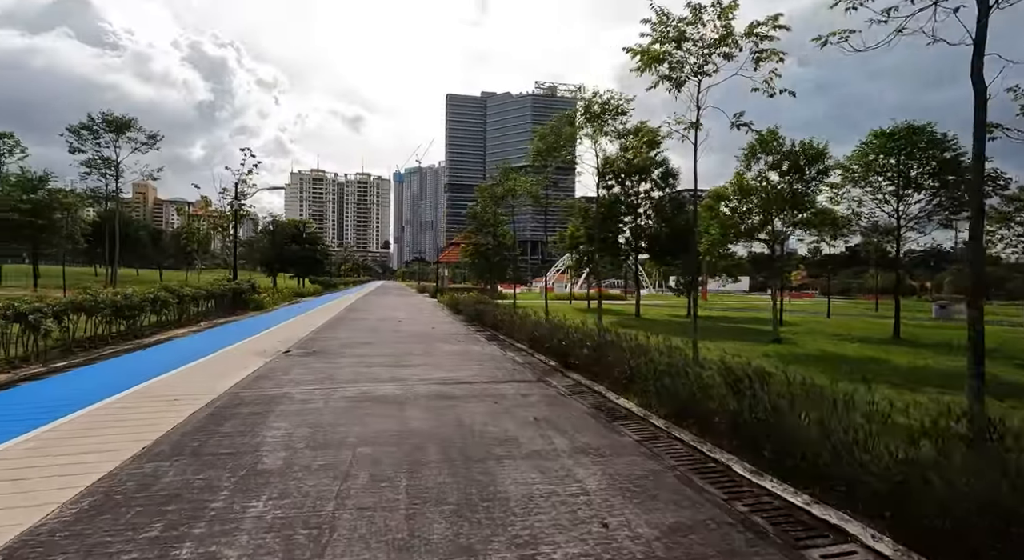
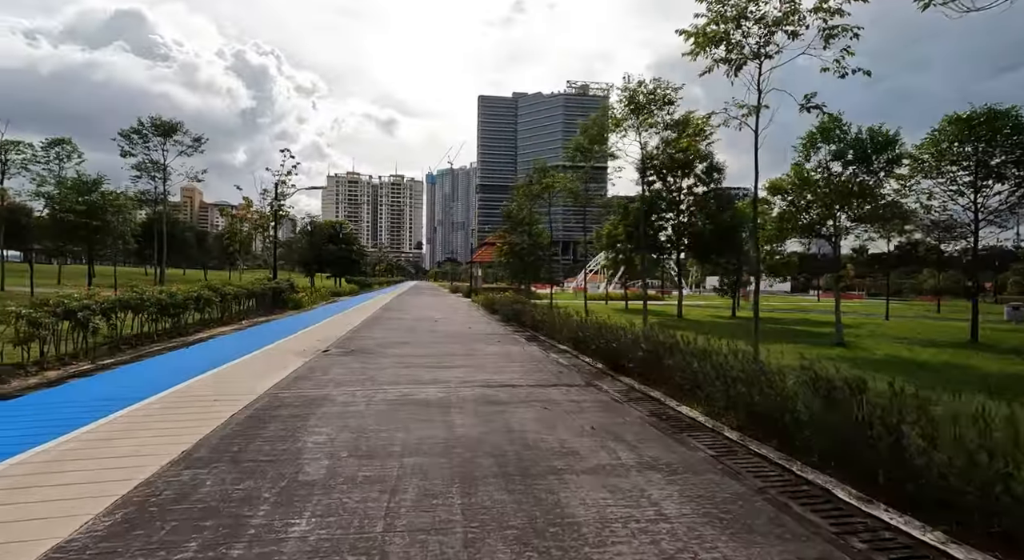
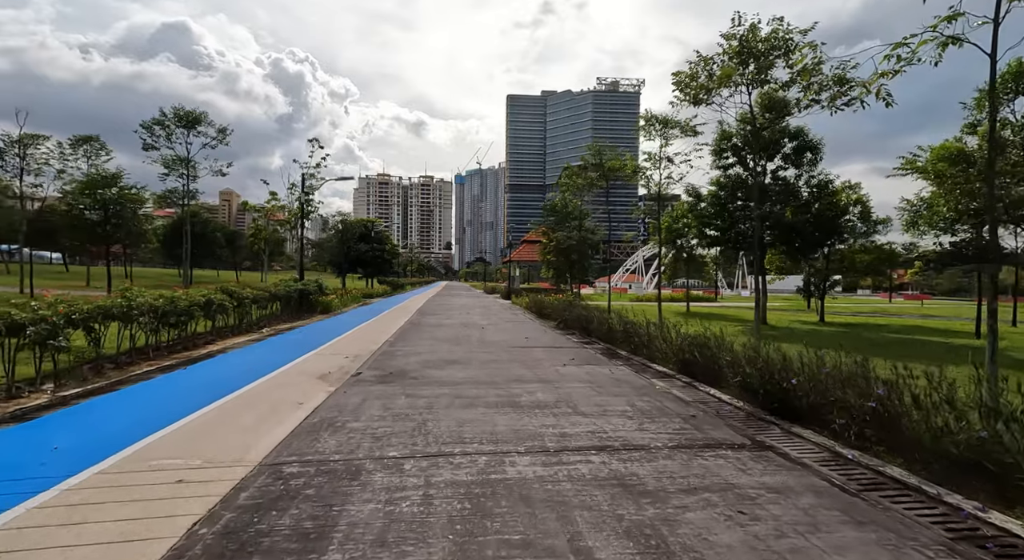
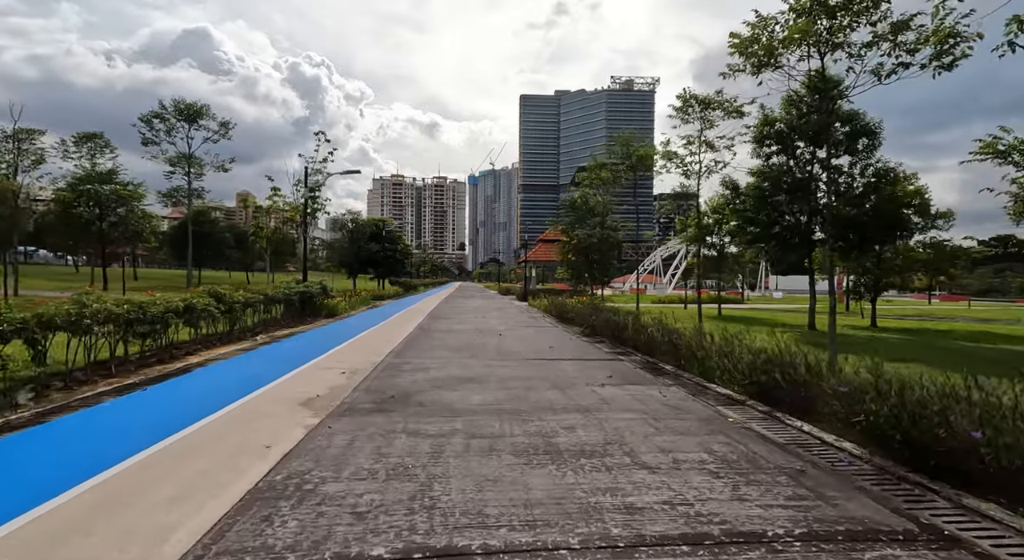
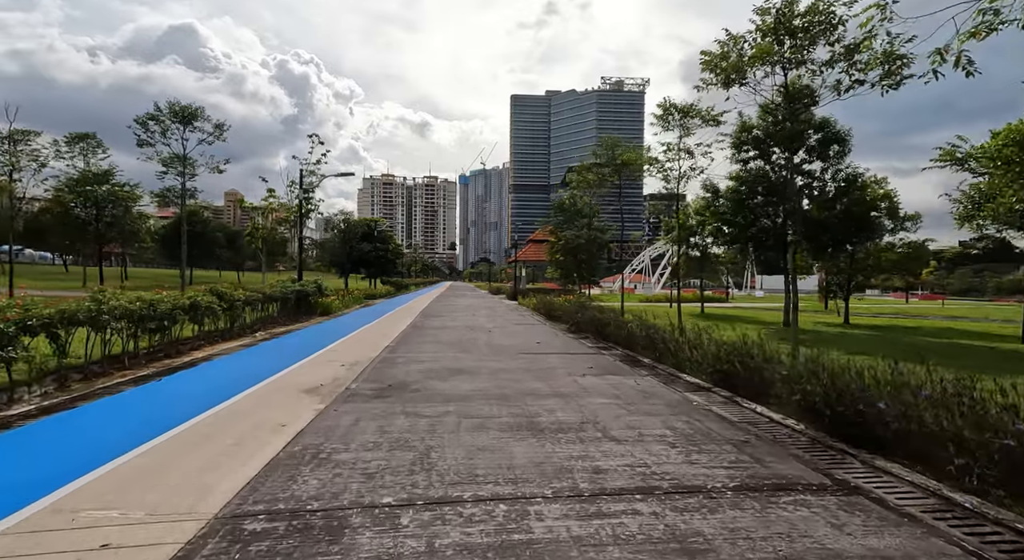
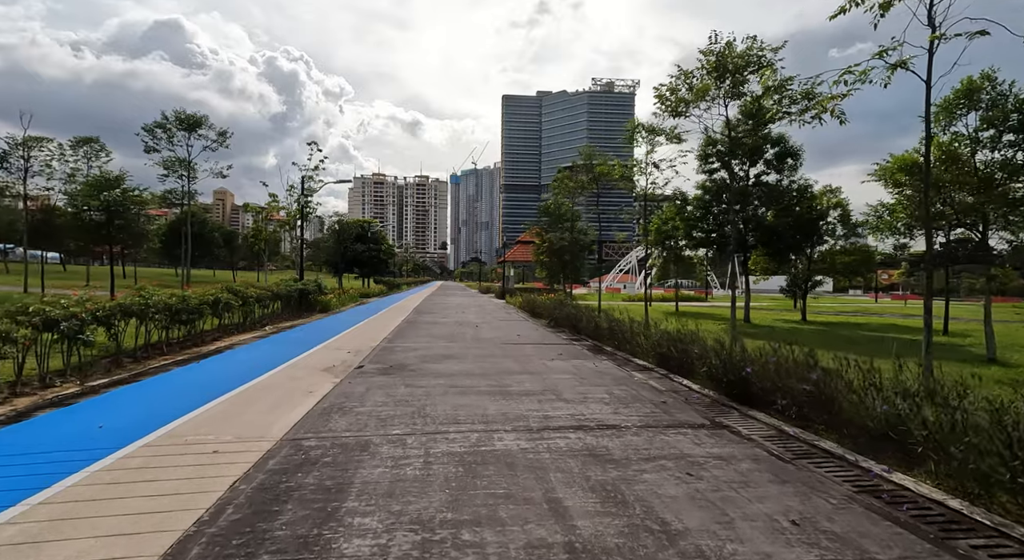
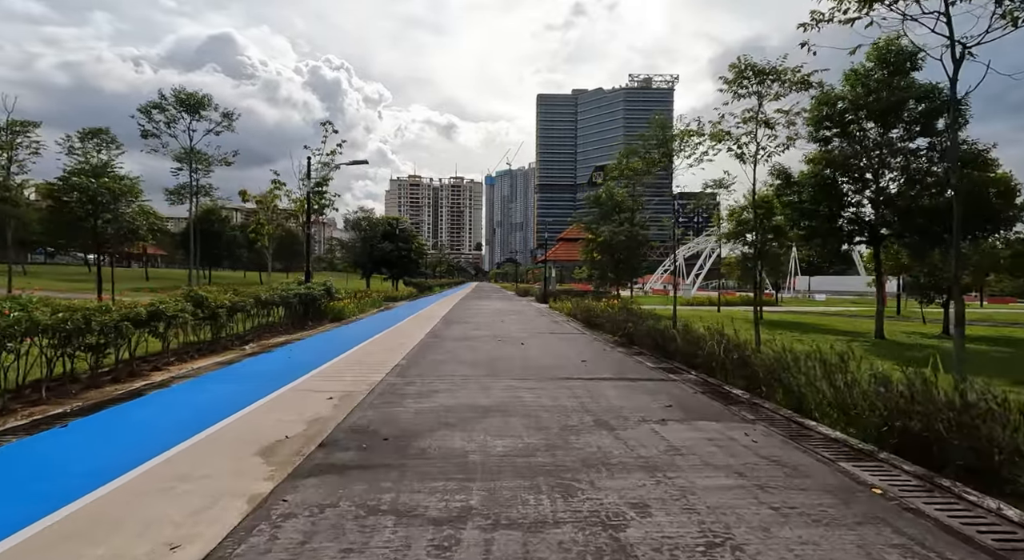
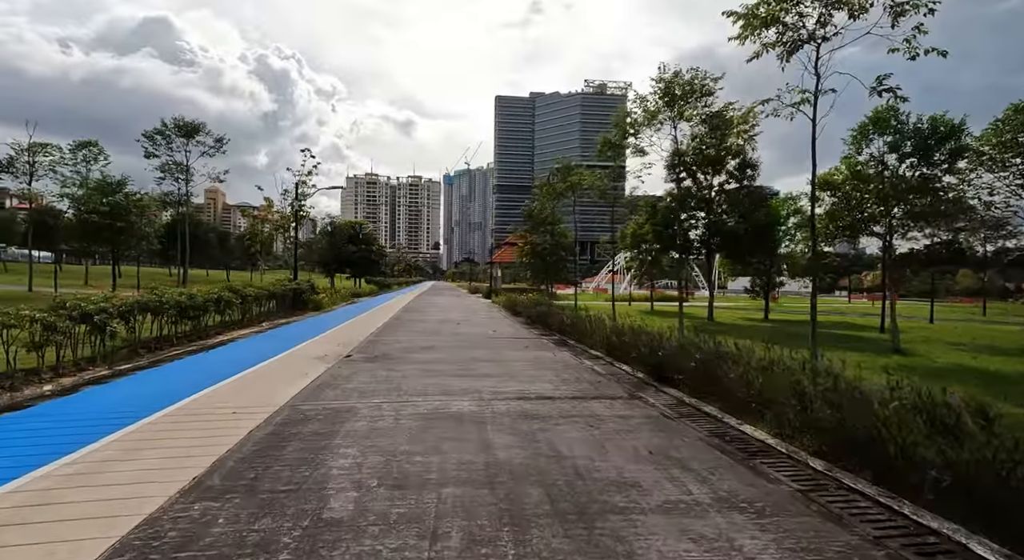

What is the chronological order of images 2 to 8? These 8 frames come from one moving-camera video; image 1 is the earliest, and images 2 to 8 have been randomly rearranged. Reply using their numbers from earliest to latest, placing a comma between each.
2, 8, 6, 3, 5, 4, 7
